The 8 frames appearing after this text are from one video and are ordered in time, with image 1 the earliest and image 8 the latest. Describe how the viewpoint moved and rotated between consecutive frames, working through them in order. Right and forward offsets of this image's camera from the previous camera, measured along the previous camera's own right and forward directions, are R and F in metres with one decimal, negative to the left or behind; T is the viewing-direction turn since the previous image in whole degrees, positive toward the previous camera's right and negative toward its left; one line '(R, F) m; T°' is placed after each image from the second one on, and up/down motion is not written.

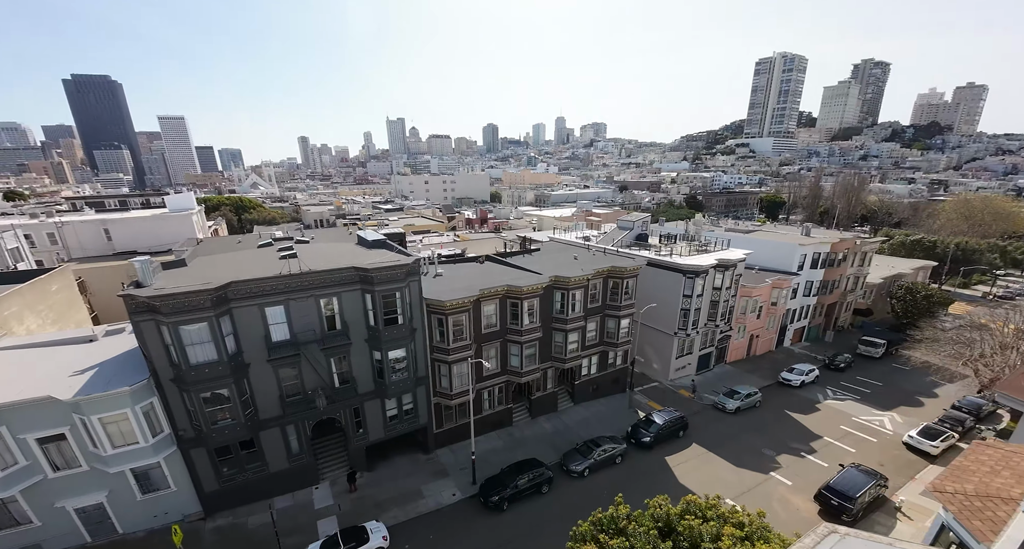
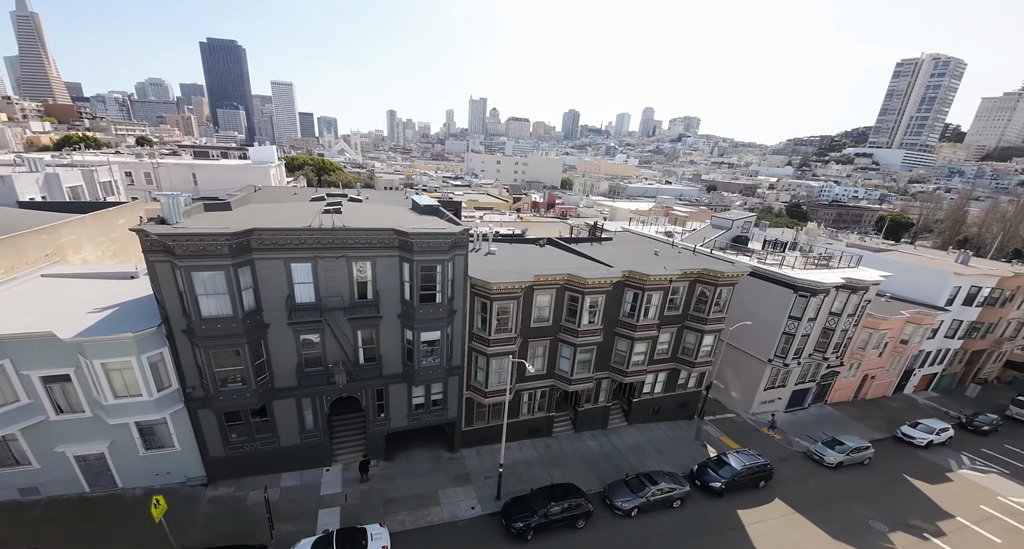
(-0.1, +4.8) m; -8°
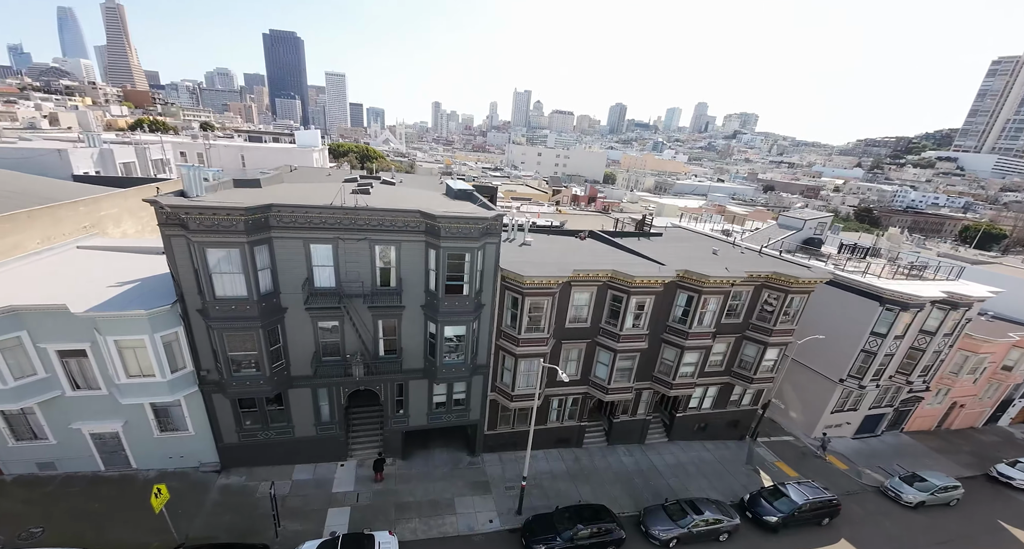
(0.0, +2.4) m; -5°
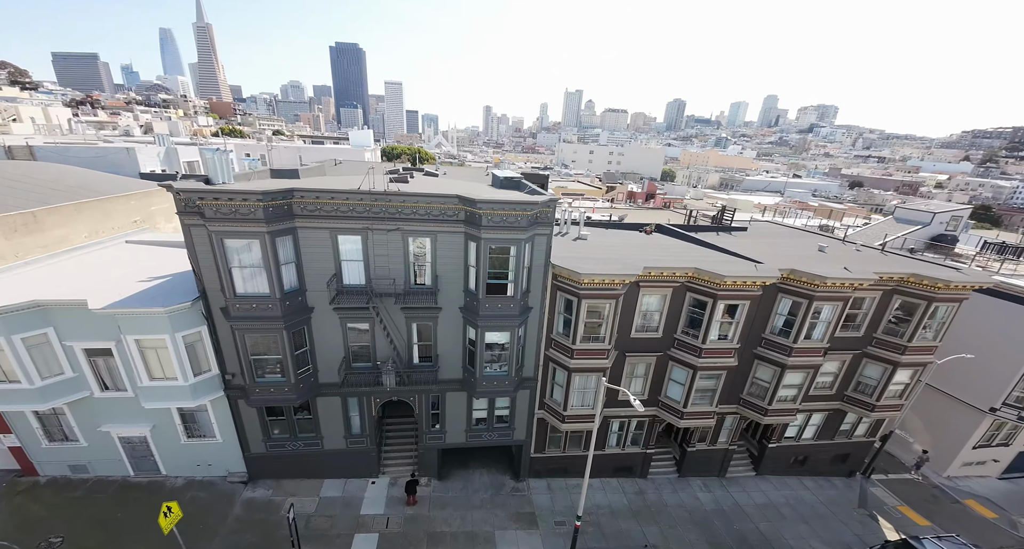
(-0.2, +3.3) m; -7°
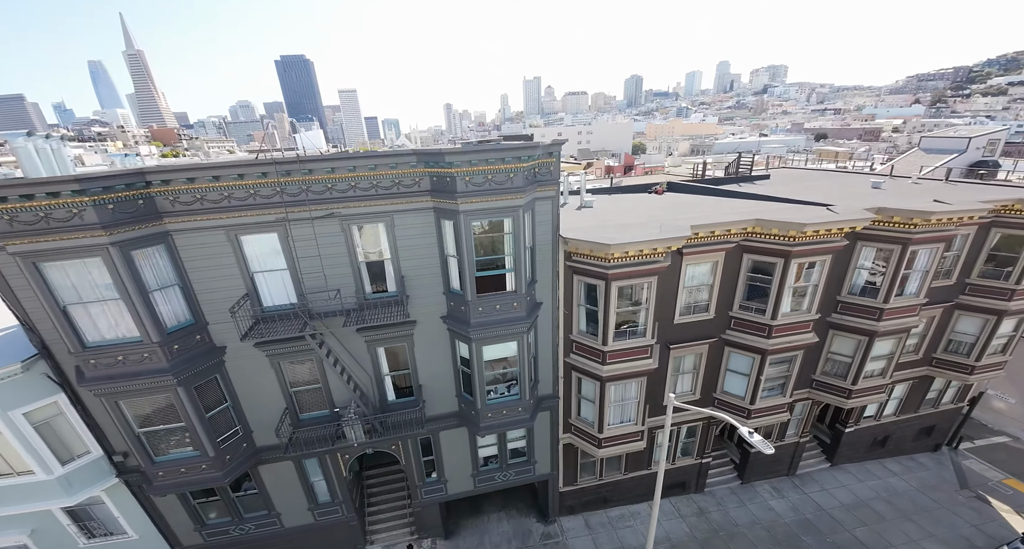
(-0.5, +5.1) m; +3°
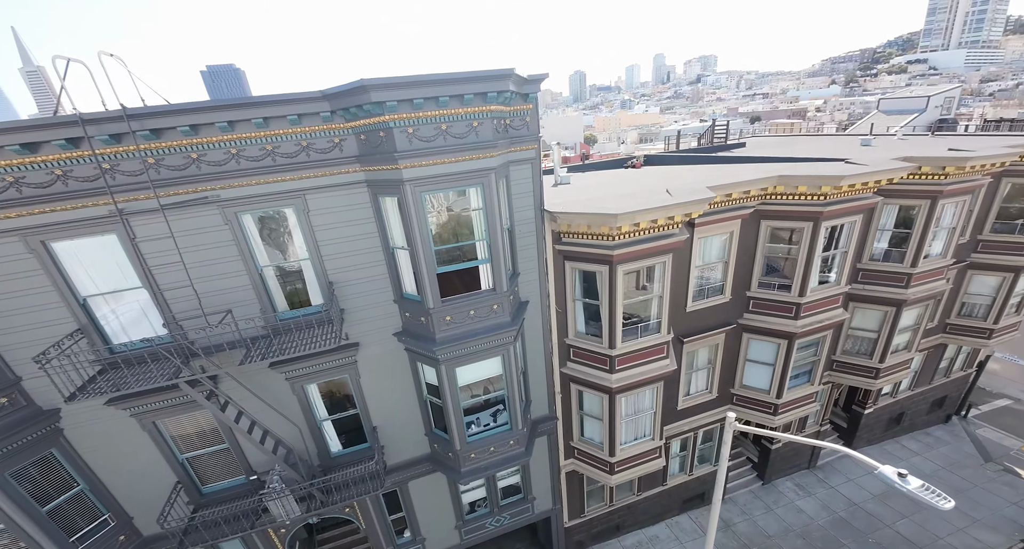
(-0.3, +3.1) m; +5°
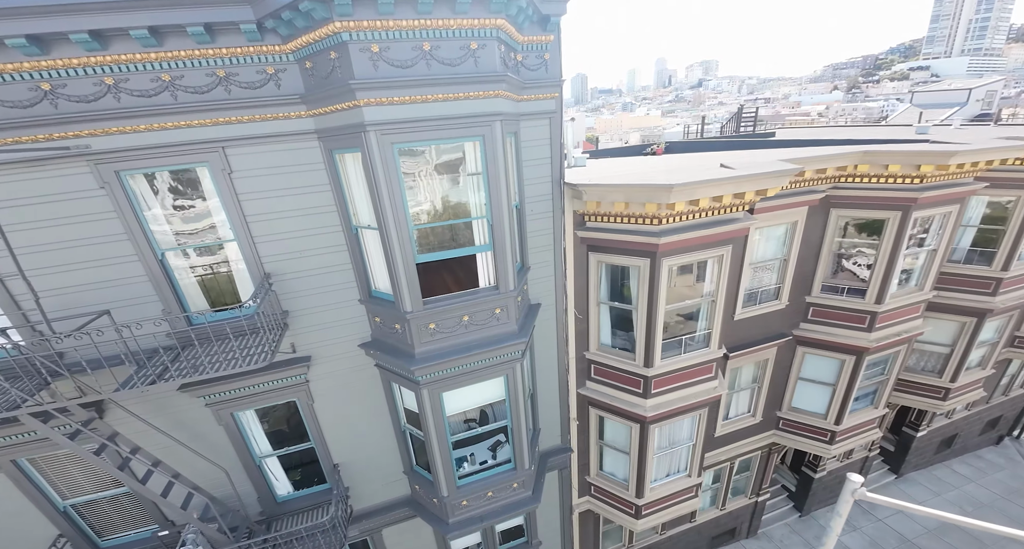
(-0.2, +2.3) m; 0°
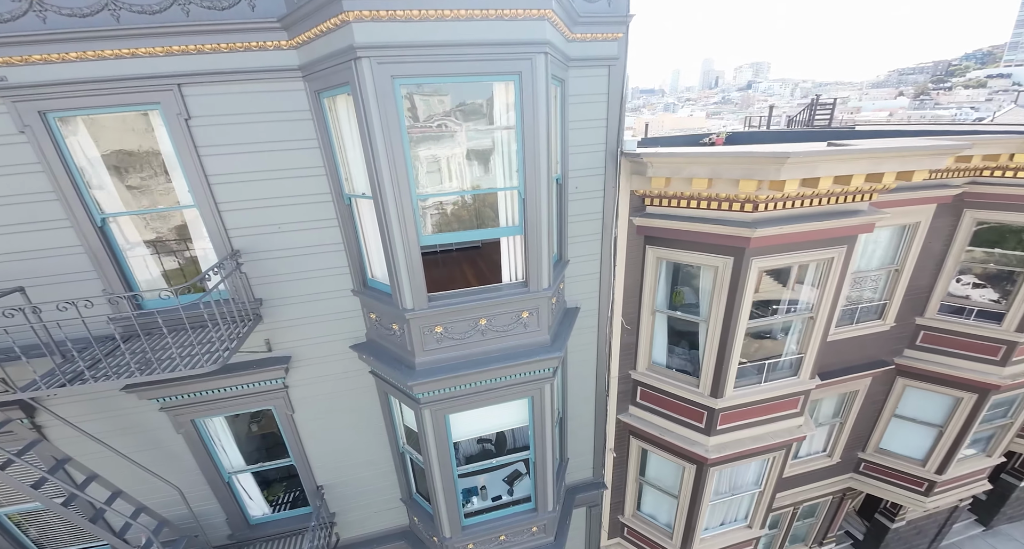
(0.0, +1.5) m; -4°
